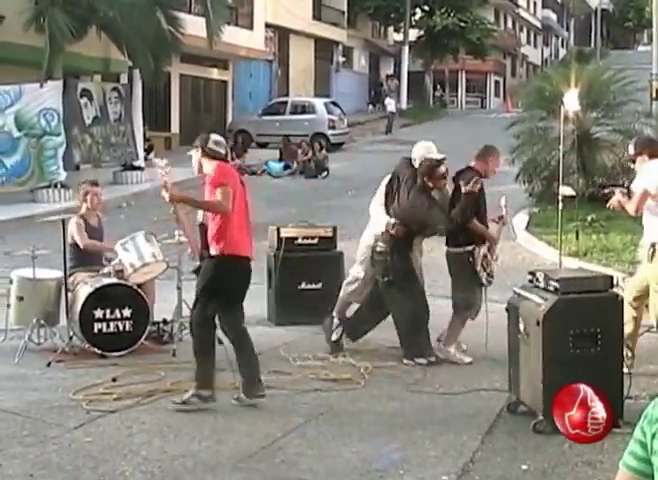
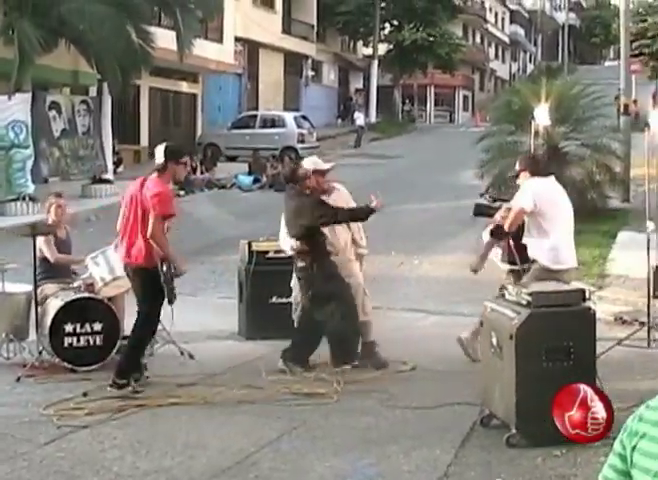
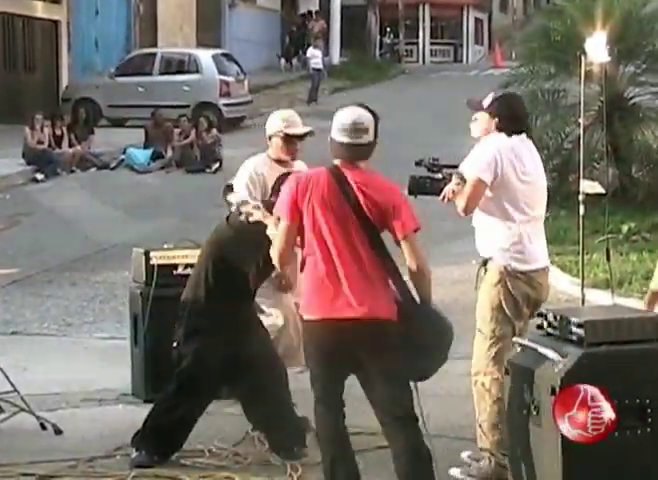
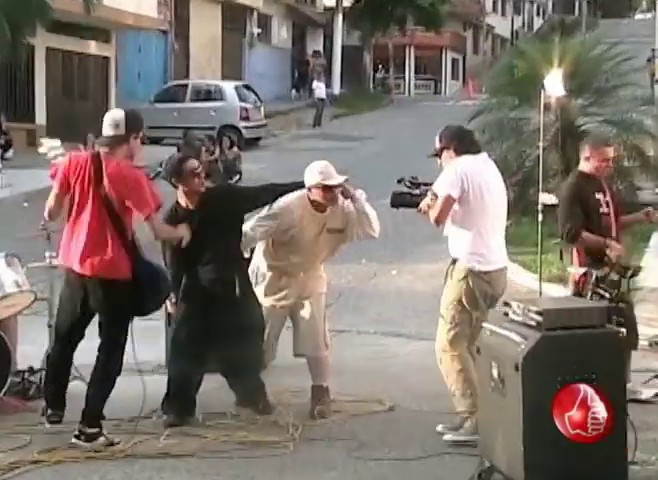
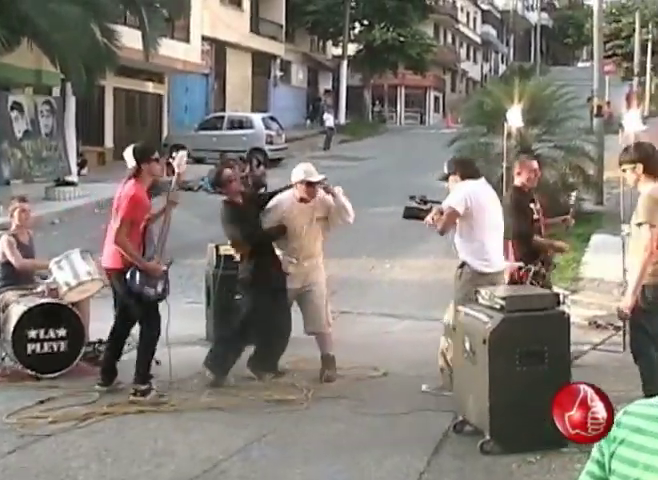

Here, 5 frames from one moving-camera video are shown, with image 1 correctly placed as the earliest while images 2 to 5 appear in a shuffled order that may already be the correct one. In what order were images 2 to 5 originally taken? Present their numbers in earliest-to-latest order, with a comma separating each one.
2, 5, 4, 3
